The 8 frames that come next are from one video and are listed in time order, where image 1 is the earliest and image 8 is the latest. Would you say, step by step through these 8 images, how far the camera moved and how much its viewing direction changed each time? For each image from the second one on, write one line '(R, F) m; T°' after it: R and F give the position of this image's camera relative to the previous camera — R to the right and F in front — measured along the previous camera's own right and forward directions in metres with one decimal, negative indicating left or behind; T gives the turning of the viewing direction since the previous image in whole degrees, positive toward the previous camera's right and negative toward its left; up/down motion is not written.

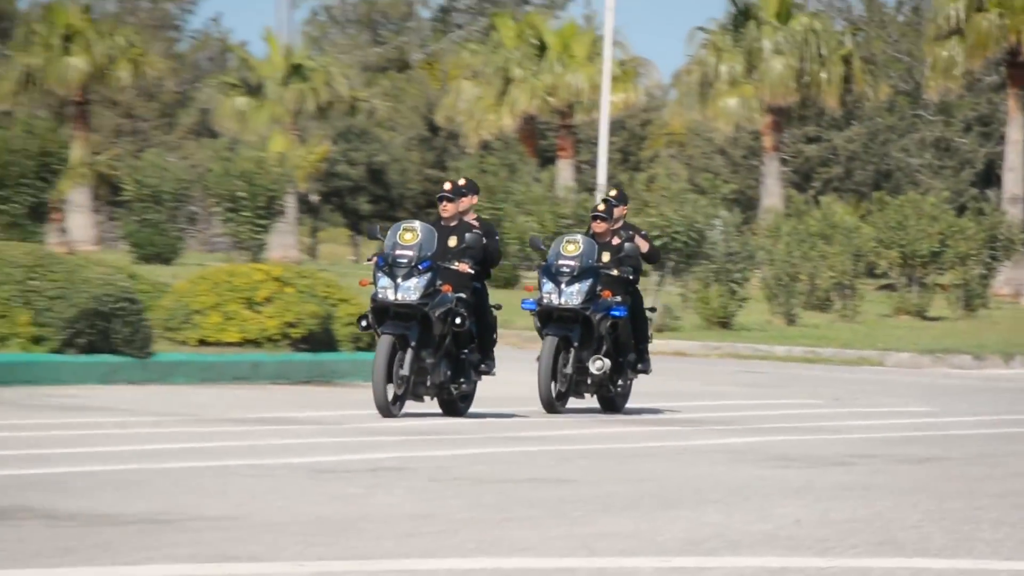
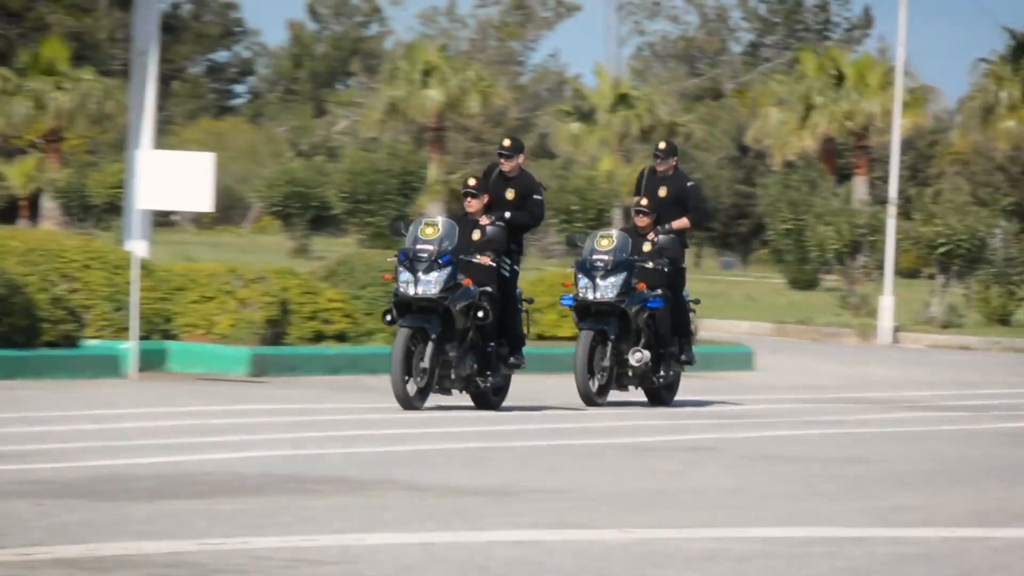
(0.0, -0.9) m; -8°
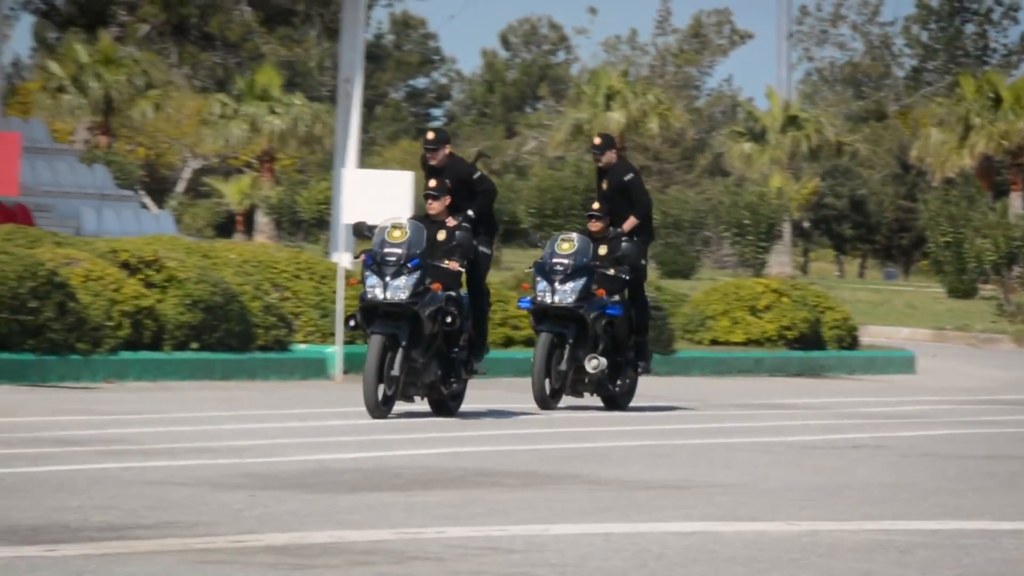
(0.0, -0.6) m; -4°
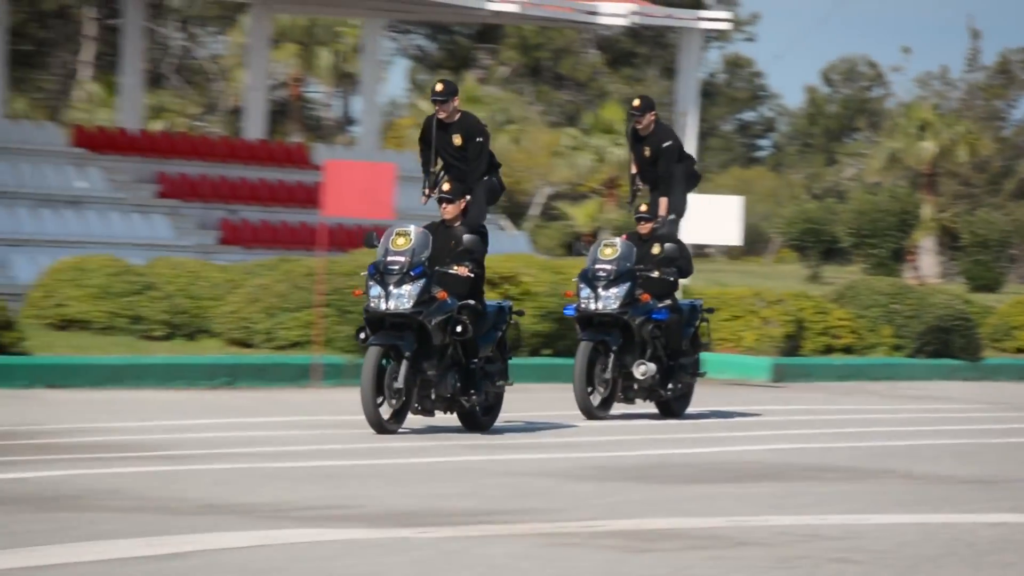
(-0.2, -0.9) m; -7°
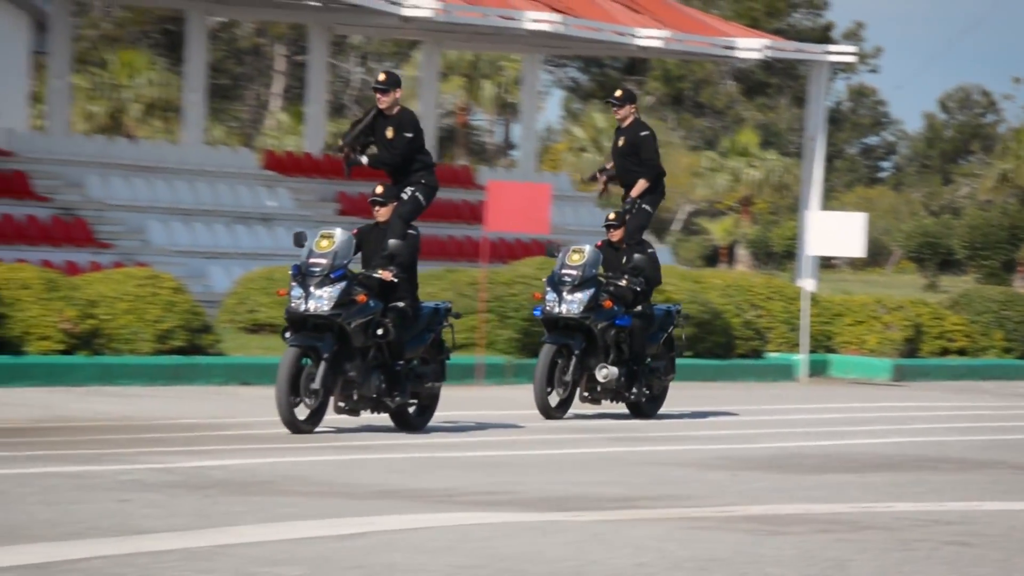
(-0.2, -1.0) m; -3°
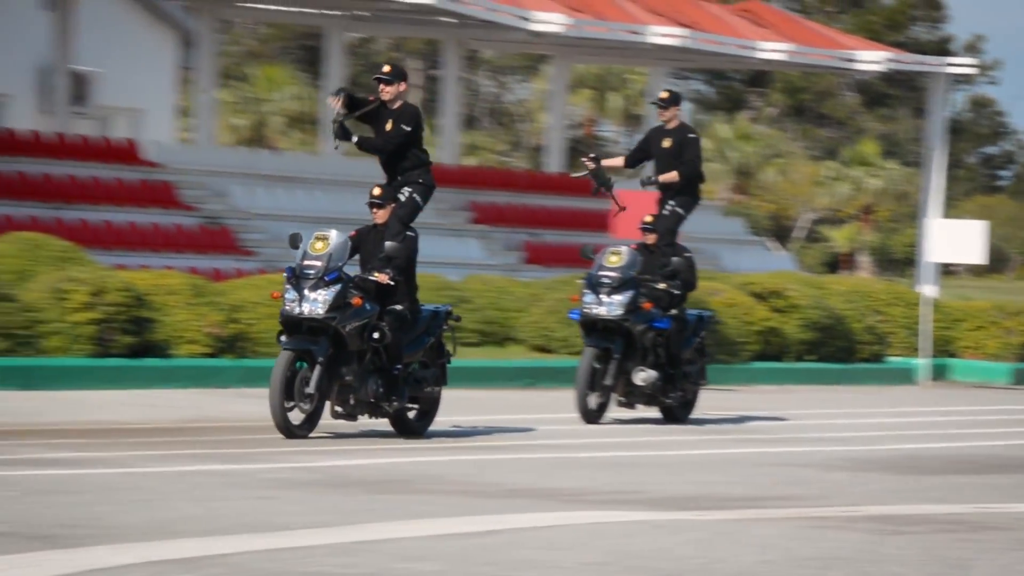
(0.0, -0.3) m; -3°
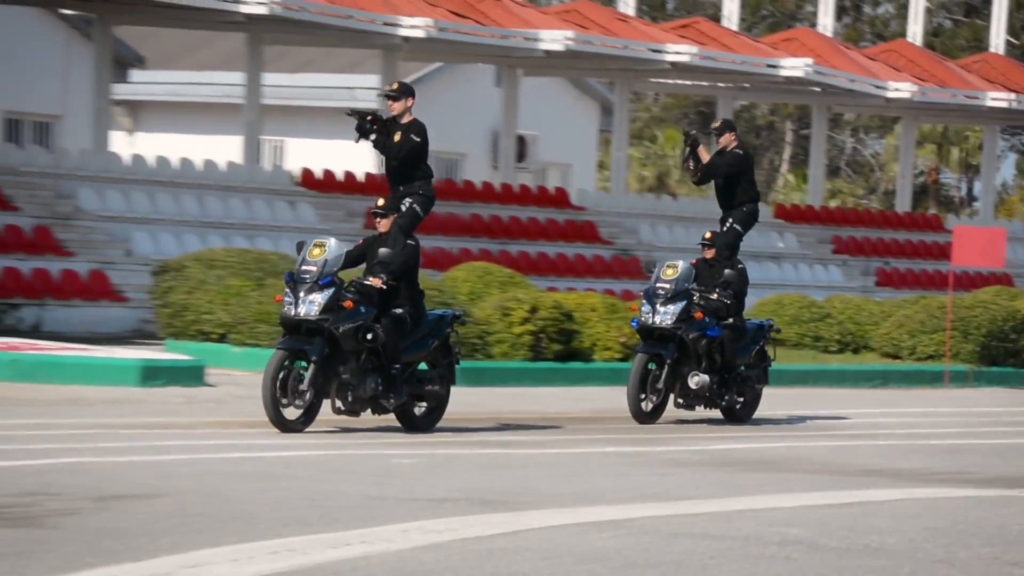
(-0.1, -2.4) m; -8°
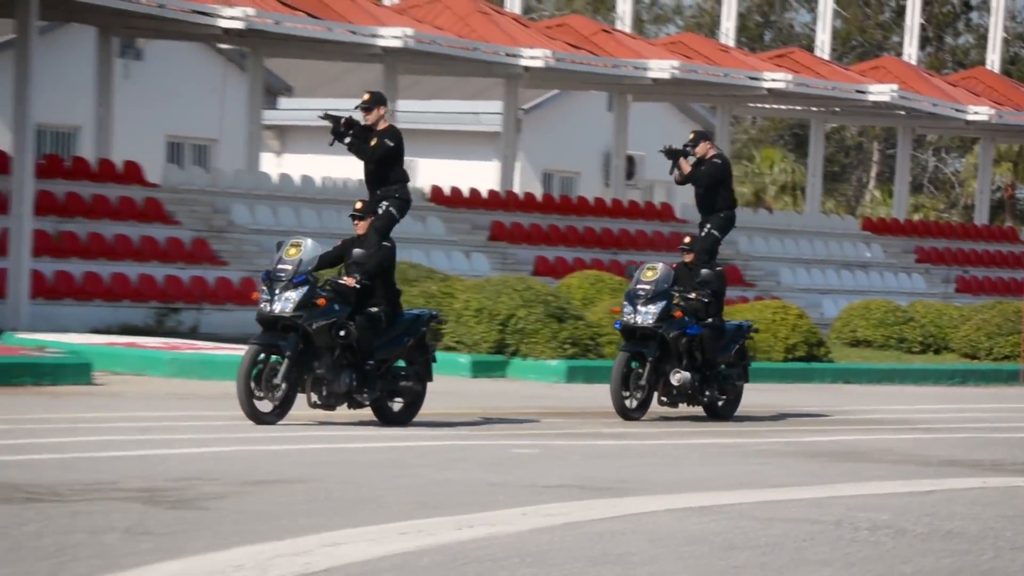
(-0.1, -1.2) m; -2°
